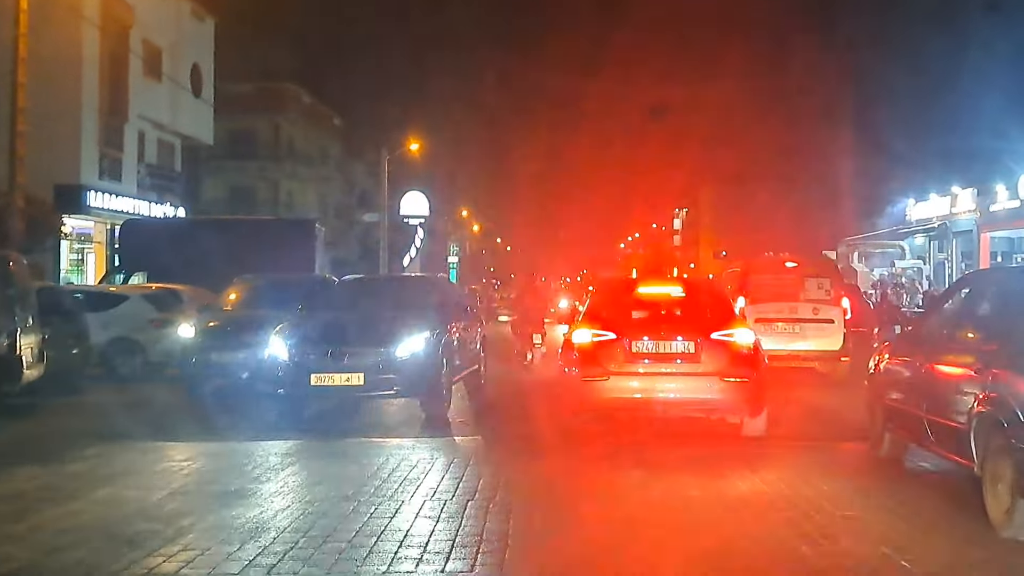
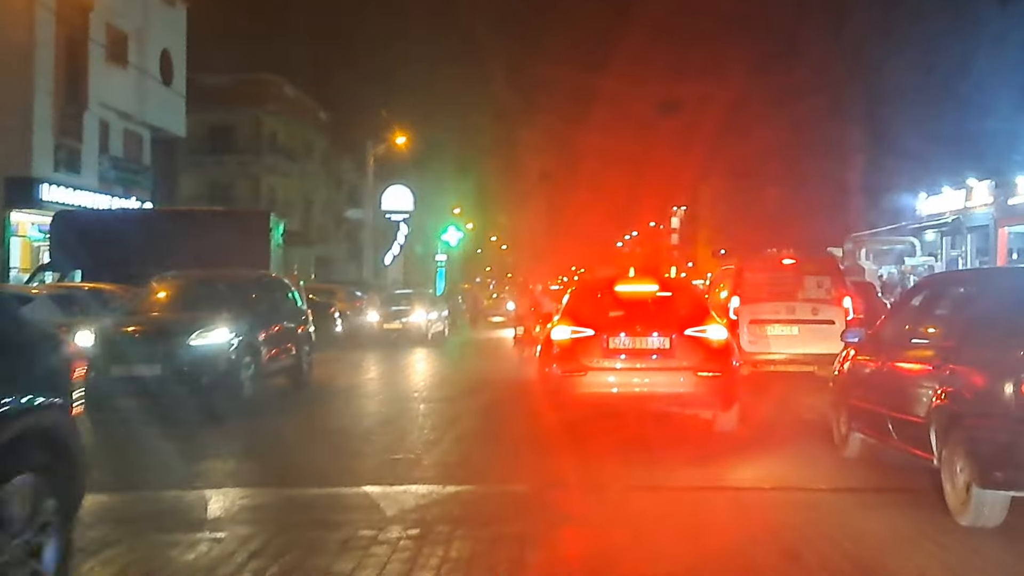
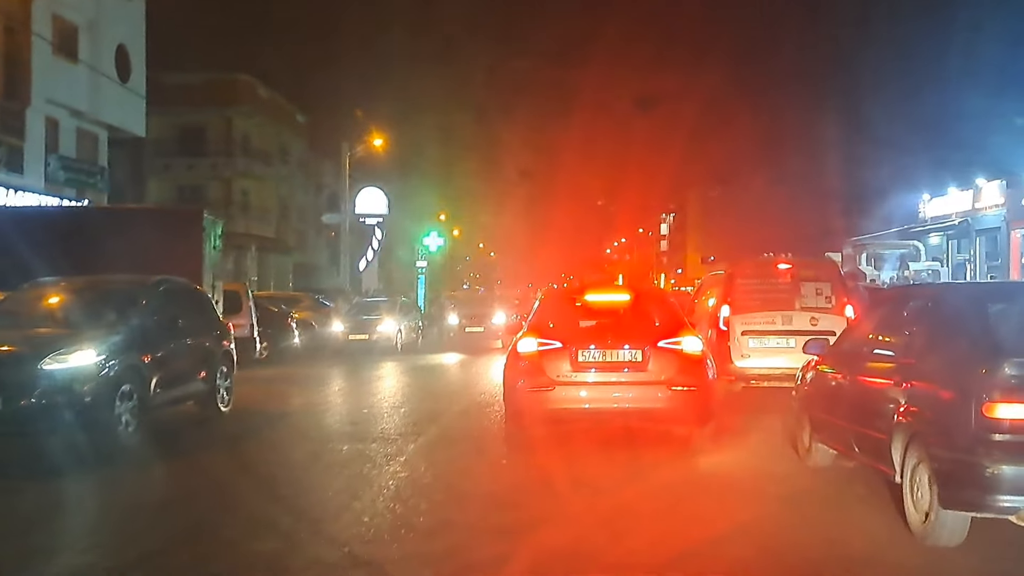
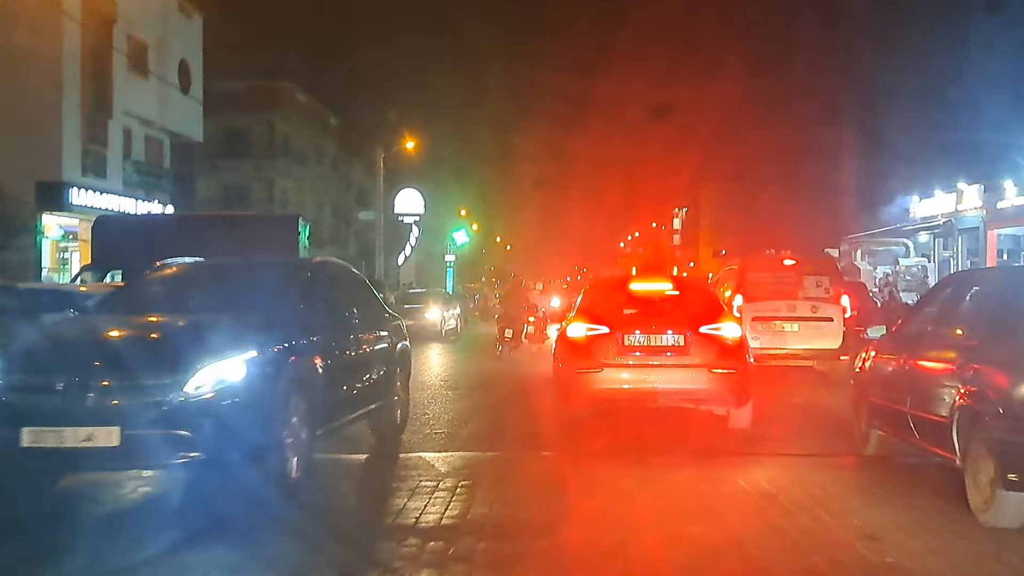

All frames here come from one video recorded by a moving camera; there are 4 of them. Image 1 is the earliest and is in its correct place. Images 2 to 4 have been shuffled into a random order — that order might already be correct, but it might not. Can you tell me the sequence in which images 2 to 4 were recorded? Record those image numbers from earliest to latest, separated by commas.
4, 2, 3
